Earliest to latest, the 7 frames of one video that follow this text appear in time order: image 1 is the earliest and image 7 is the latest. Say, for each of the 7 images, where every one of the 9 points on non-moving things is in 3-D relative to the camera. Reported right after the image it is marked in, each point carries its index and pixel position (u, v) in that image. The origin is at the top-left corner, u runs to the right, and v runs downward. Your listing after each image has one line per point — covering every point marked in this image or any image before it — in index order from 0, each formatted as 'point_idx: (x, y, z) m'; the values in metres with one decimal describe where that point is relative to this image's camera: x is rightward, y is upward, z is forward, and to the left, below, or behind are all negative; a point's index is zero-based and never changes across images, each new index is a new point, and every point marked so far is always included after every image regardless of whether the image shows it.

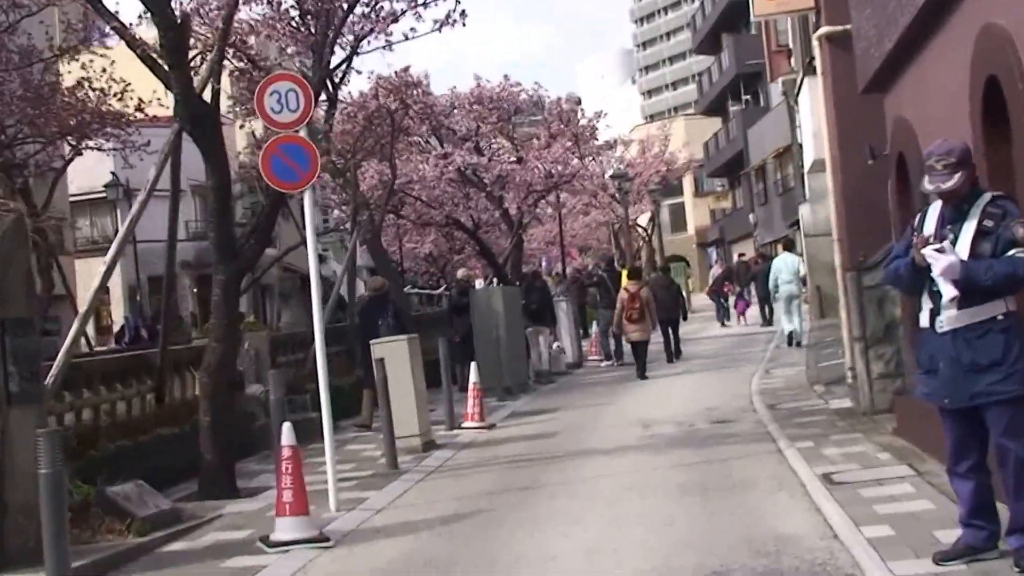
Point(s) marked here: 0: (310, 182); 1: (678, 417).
0: (-1.3, +0.7, +10.1) m
1: (+1.6, -1.2, +14.9) m
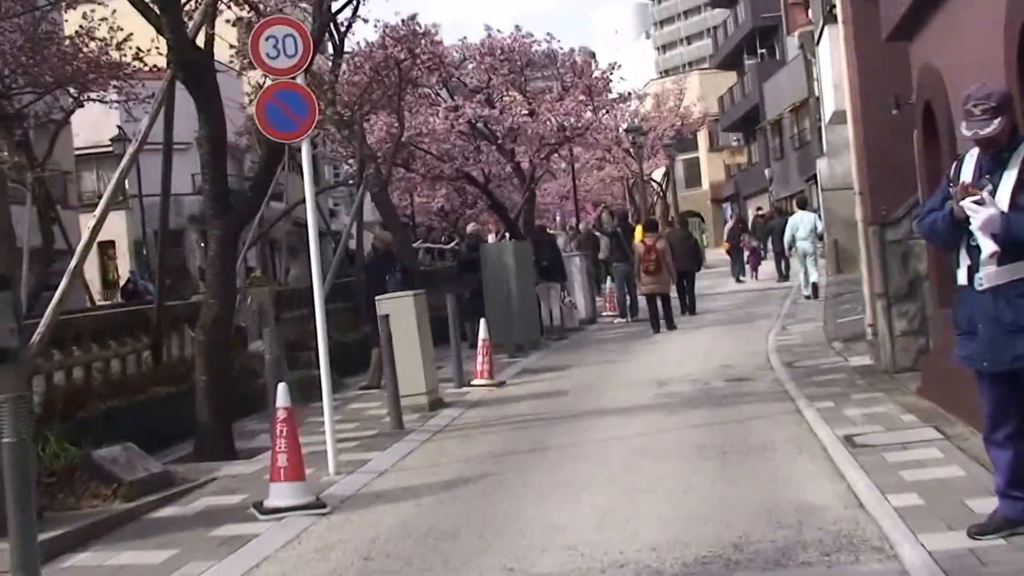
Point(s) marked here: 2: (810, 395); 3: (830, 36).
0: (-1.2, +1.0, +9.7) m
1: (+1.6, -0.8, +14.5) m
2: (+2.3, -0.8, +12.0) m
3: (+3.0, +2.4, +15.1) m
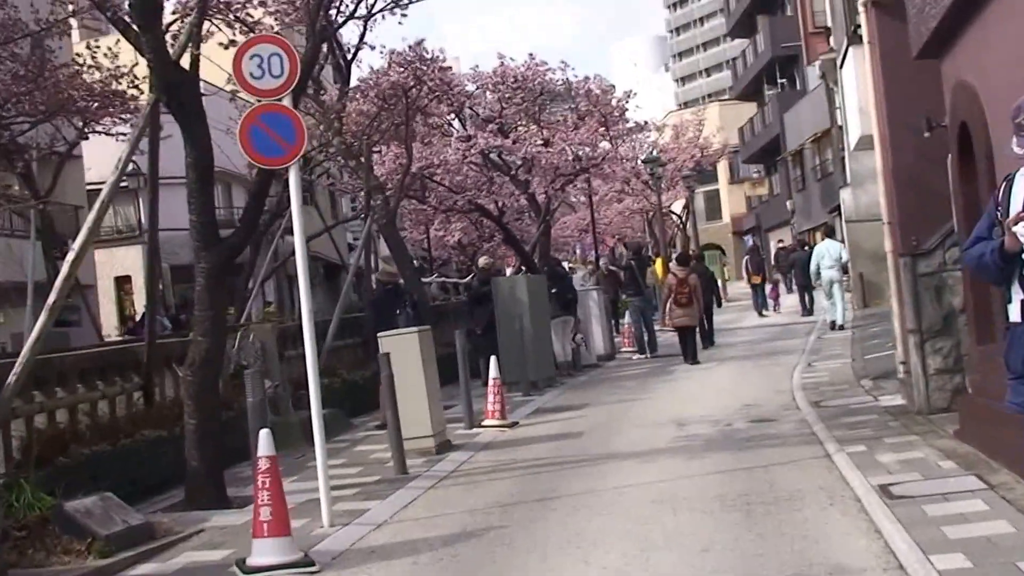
0: (-1.2, +0.7, +9.0) m
1: (+1.8, -1.1, +13.8) m
2: (+2.3, -1.1, +11.2) m
3: (+3.1, +2.1, +14.4) m
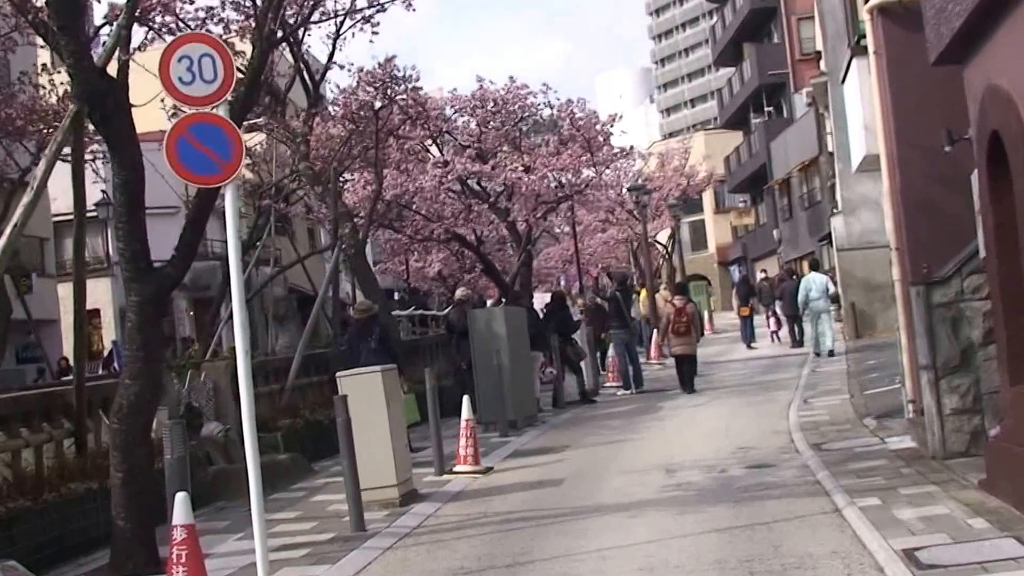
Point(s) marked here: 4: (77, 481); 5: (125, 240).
0: (-1.4, +0.6, +7.8) m
1: (+1.5, -1.4, +12.6) m
2: (+2.2, -1.3, +10.1) m
3: (+2.9, +1.8, +13.3) m
4: (-2.9, -1.3, +10.7) m
5: (-2.3, +0.3, +9.4) m
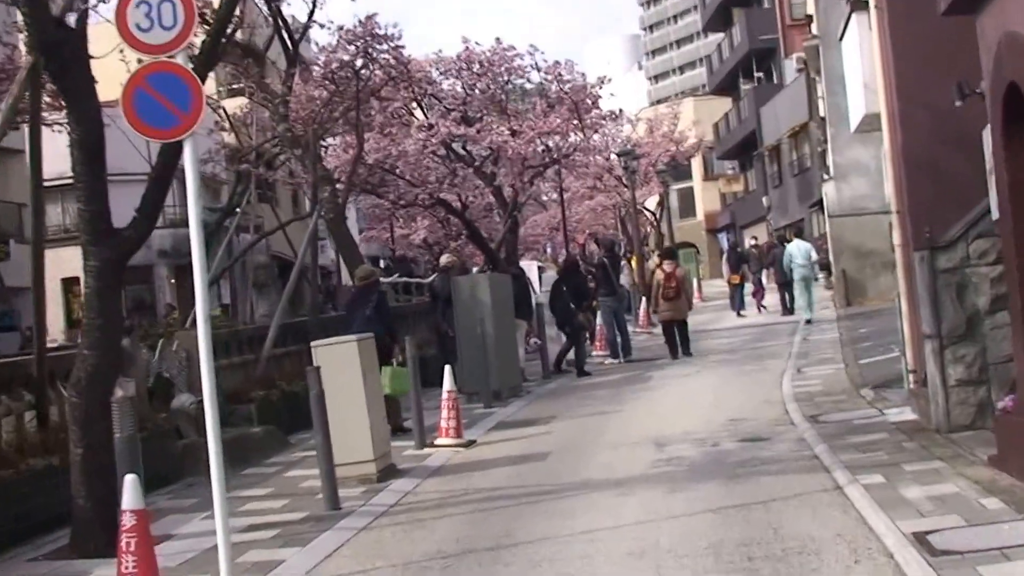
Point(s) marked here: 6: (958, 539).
0: (-1.5, +0.7, +7.2) m
1: (+1.4, -1.1, +12.0) m
2: (+2.0, -1.1, +9.5) m
3: (+2.8, +2.1, +12.7) m
4: (-3.0, -1.1, +10.2) m
5: (-2.4, +0.5, +8.8) m
6: (+1.9, -1.1, +6.8) m
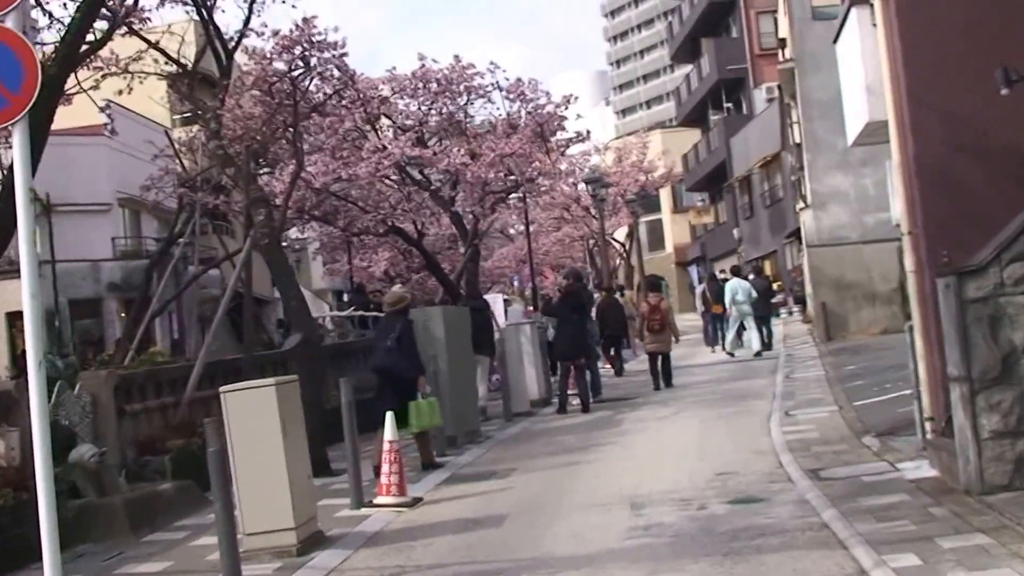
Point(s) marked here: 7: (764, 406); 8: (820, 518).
0: (-1.7, +0.6, +5.5) m
1: (+1.1, -1.3, +10.3) m
2: (+1.8, -1.2, +7.8) m
3: (+2.4, +1.9, +11.0) m
4: (-3.3, -1.3, +8.3) m
5: (-2.6, +0.3, +7.0) m
6: (+1.7, -1.2, +5.0) m
7: (+2.6, -1.2, +16.5) m
8: (+1.7, -1.3, +8.7) m
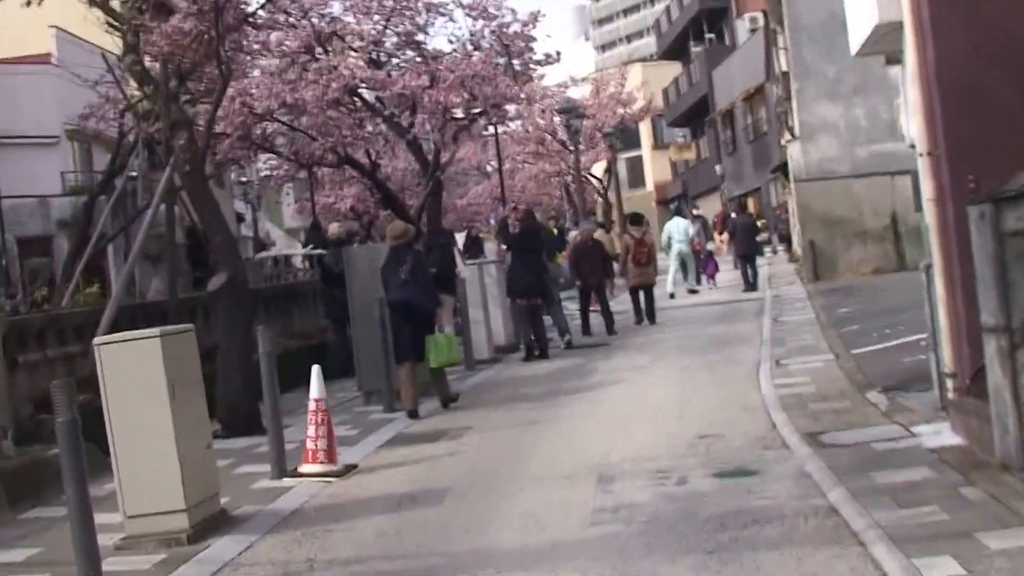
0: (-1.9, +0.8, +3.7) m
1: (+0.8, -0.9, +8.7) m
2: (+1.5, -0.9, +6.2) m
3: (+2.1, +2.3, +9.3) m
4: (-3.6, -1.0, +6.7) m
5: (-2.9, +0.6, +5.3) m
6: (+1.4, -1.0, +3.4) m
7: (+2.2, -0.6, +14.9) m
8: (+1.4, -0.9, +7.1) m
